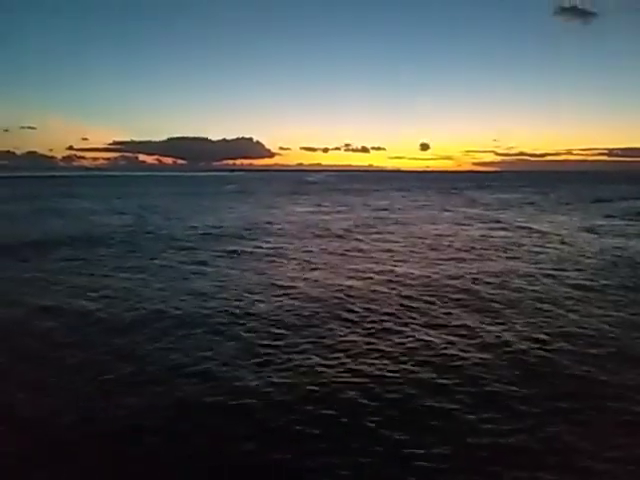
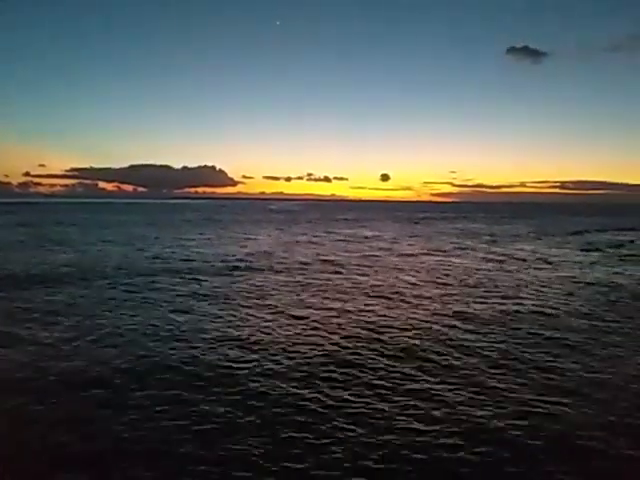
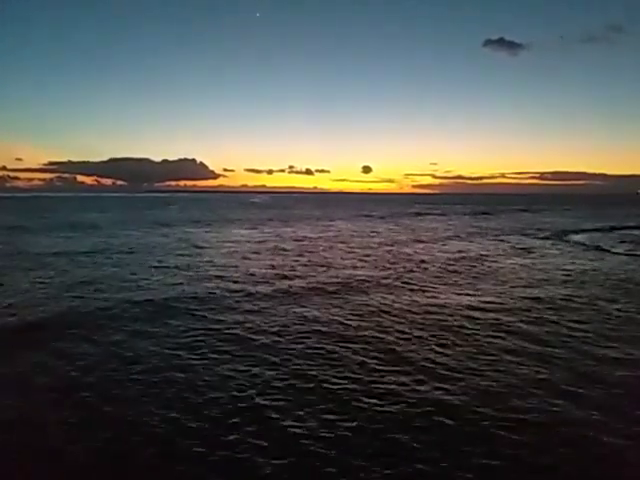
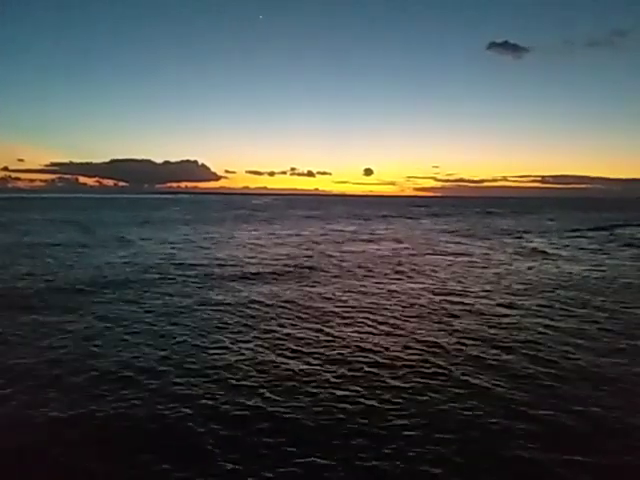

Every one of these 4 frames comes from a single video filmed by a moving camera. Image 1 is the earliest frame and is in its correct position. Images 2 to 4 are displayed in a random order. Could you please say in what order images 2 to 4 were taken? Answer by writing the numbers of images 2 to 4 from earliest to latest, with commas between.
2, 4, 3
